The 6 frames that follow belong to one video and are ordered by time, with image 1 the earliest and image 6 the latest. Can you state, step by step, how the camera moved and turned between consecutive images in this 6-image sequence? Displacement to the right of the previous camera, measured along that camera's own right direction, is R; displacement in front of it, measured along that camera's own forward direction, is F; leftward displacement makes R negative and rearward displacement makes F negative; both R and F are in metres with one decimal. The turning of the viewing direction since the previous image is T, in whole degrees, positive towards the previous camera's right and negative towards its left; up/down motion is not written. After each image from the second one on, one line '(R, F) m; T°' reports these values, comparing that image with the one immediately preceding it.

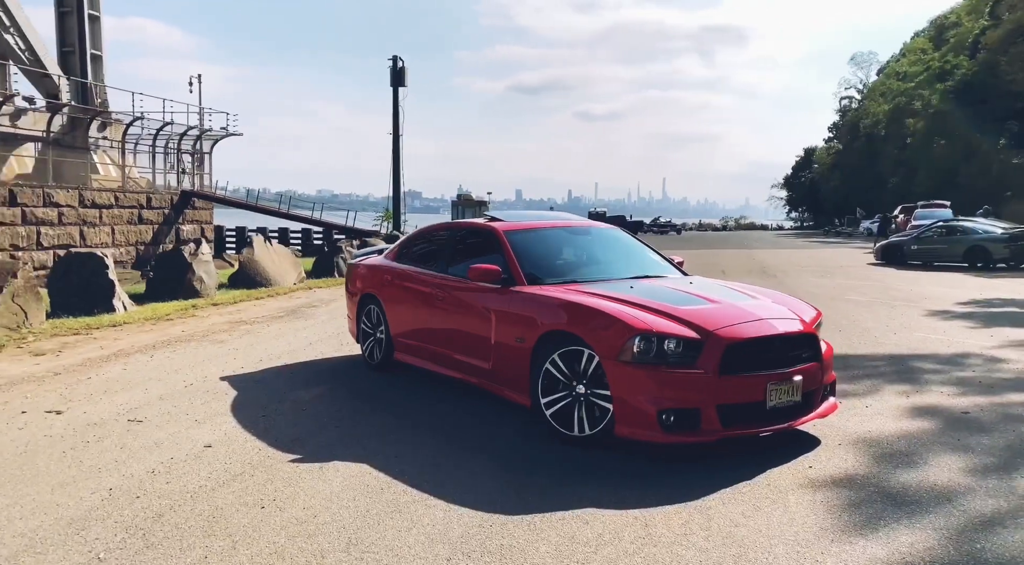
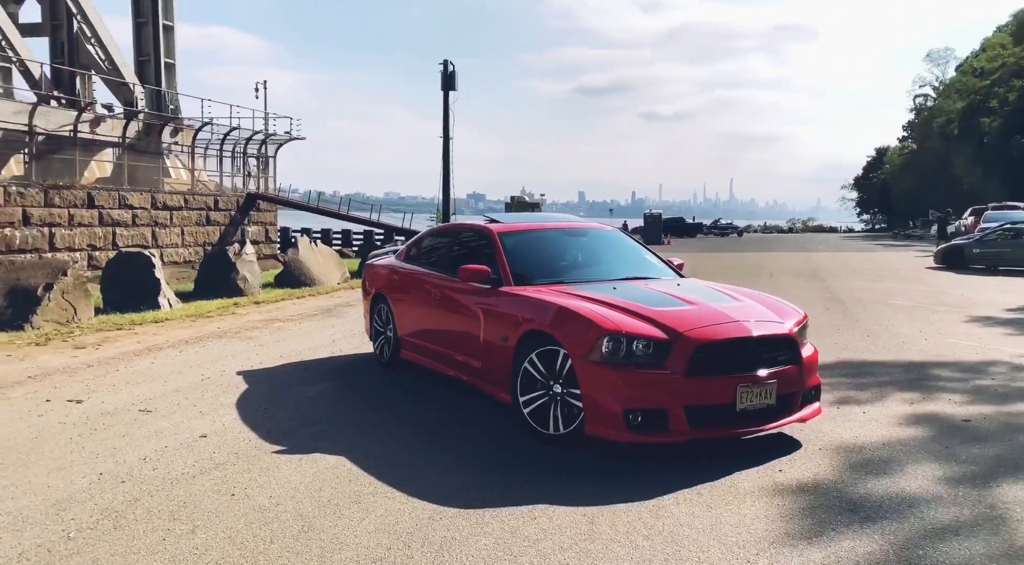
(+0.6, -0.1) m; -5°
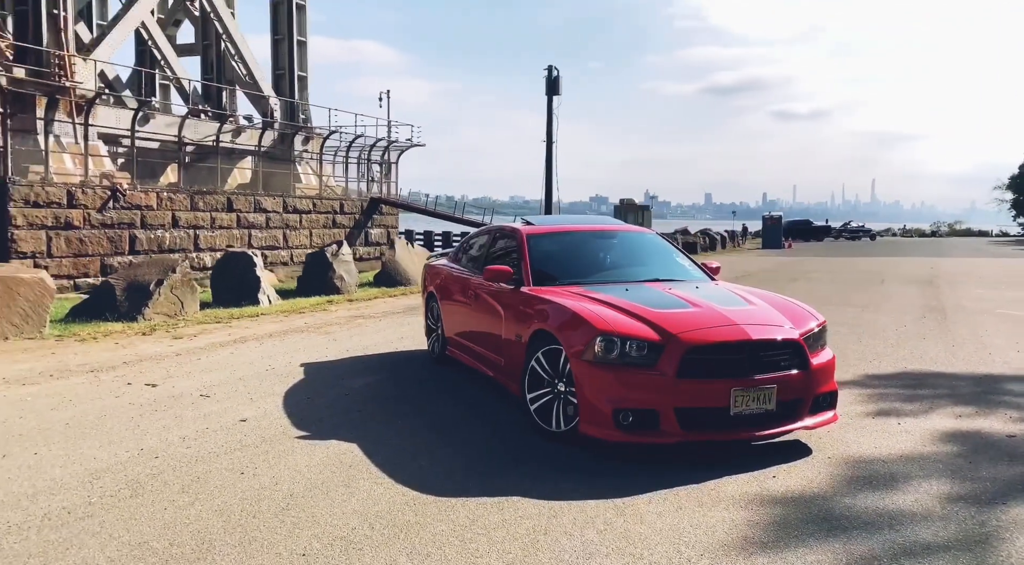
(+0.8, -0.1) m; -9°
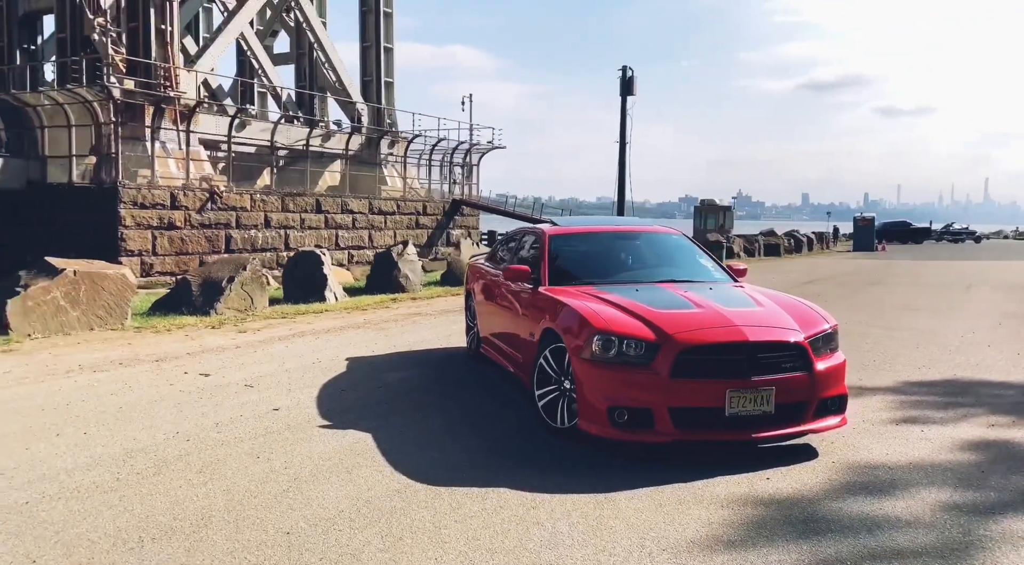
(+0.5, -0.1) m; -7°
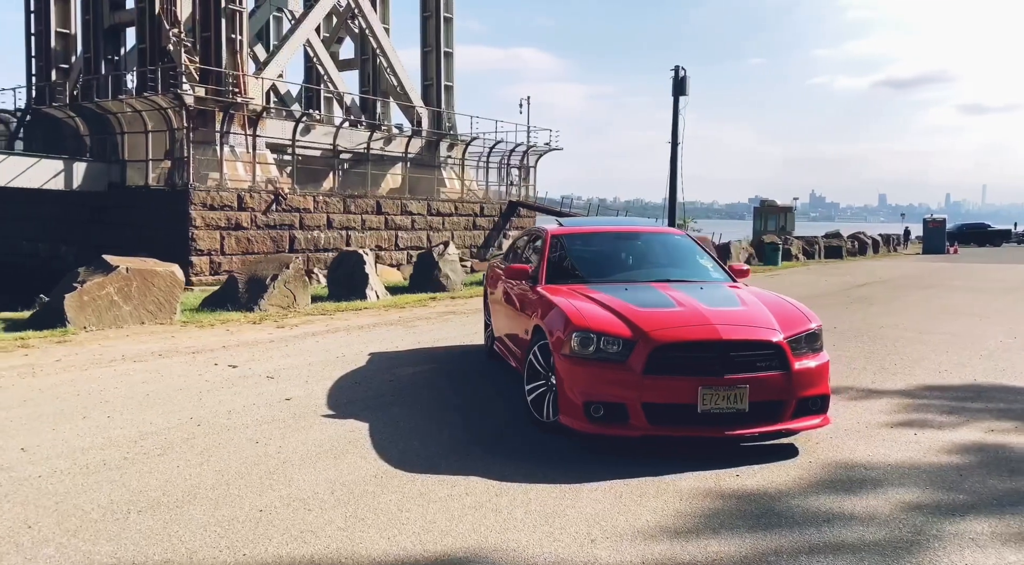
(+0.5, -0.1) m; -5°
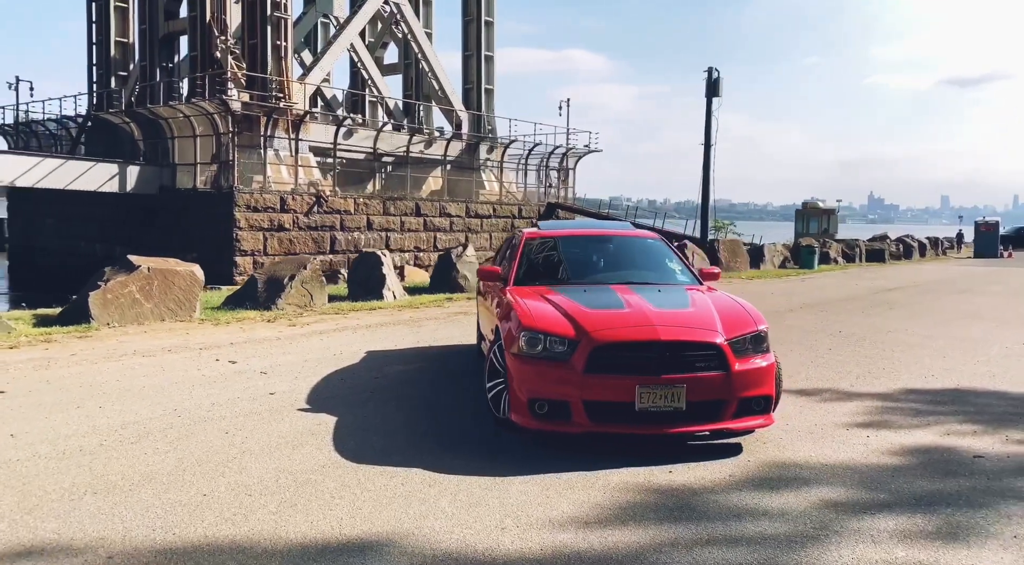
(+0.6, -0.1) m; -4°
